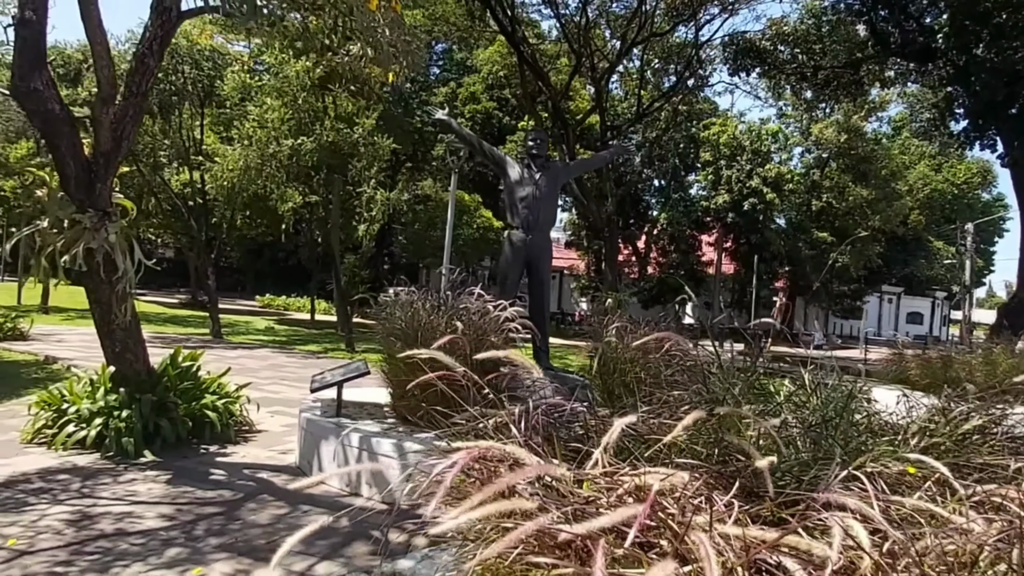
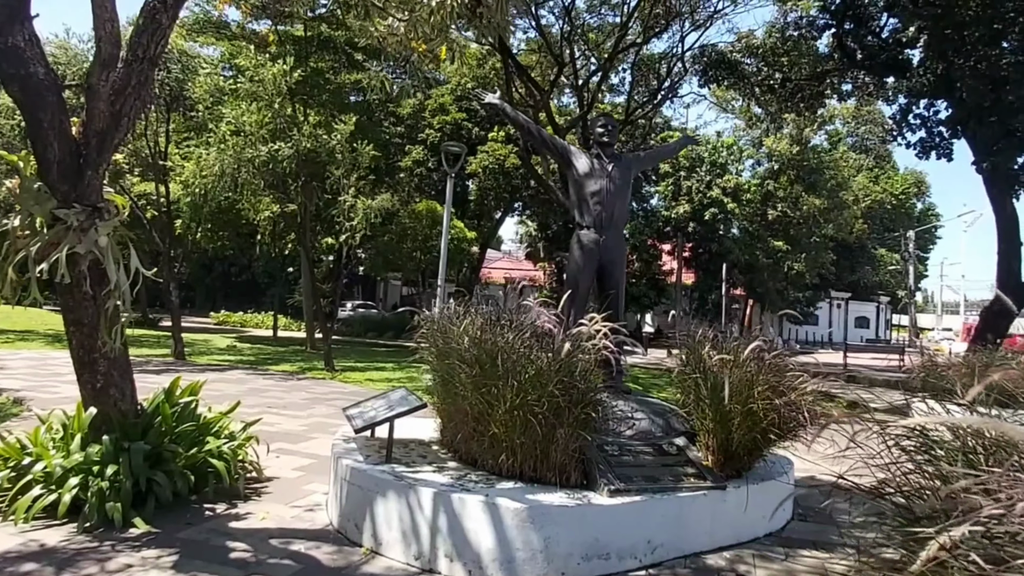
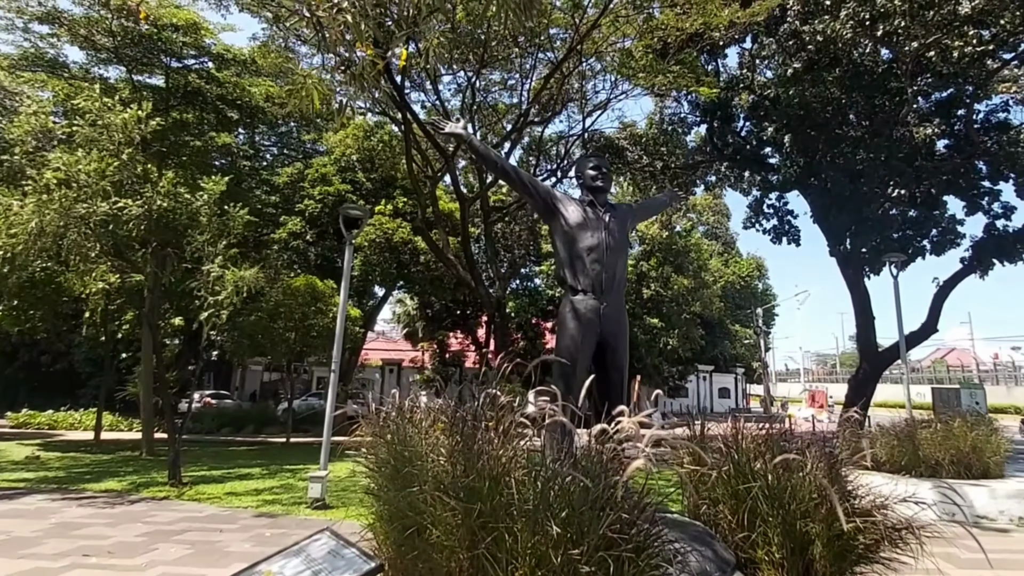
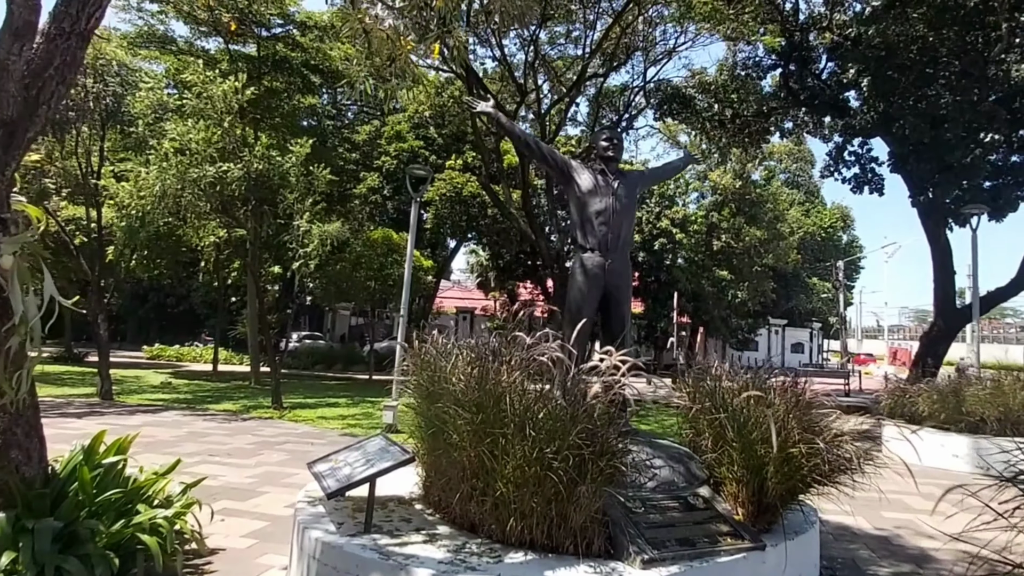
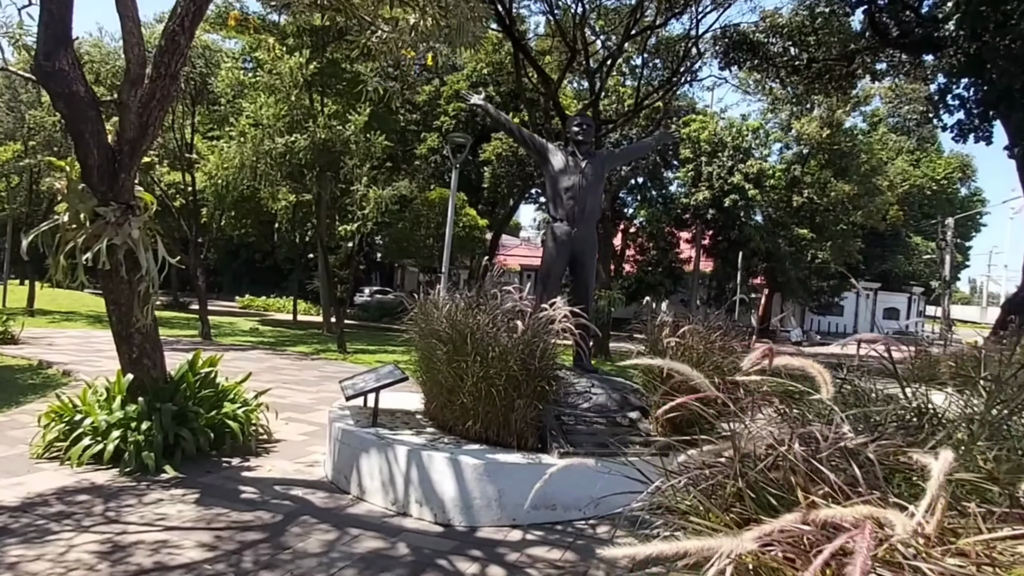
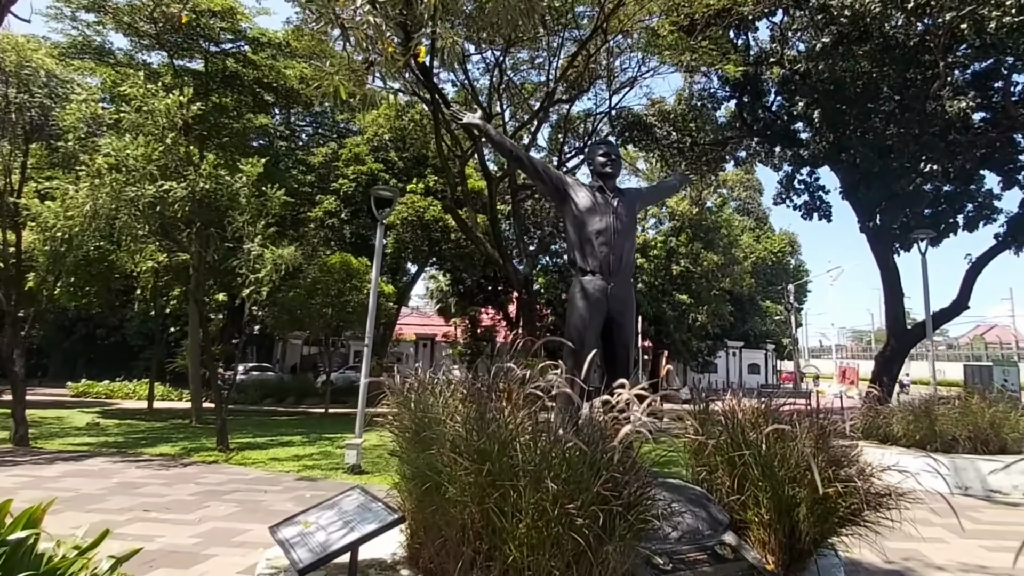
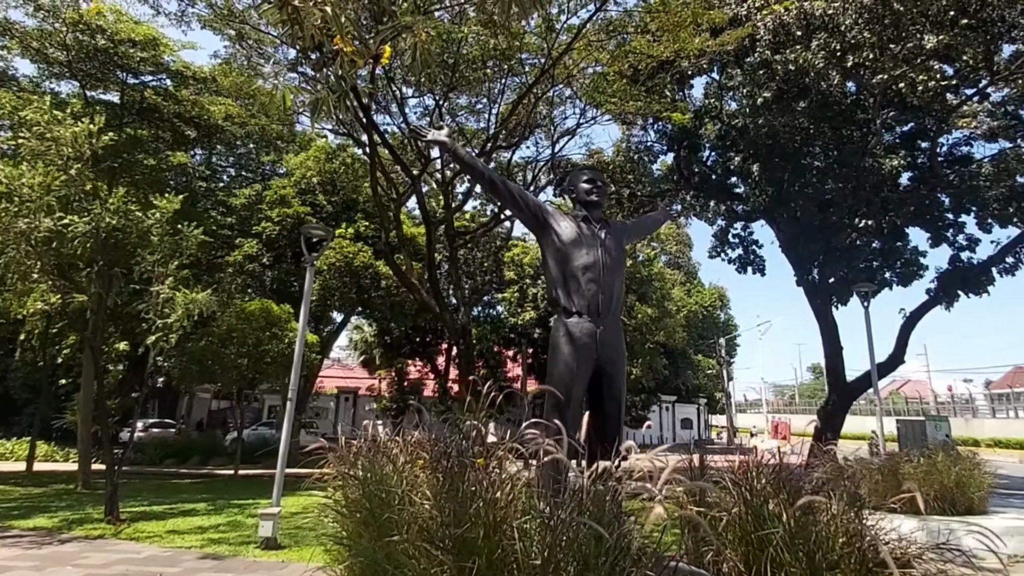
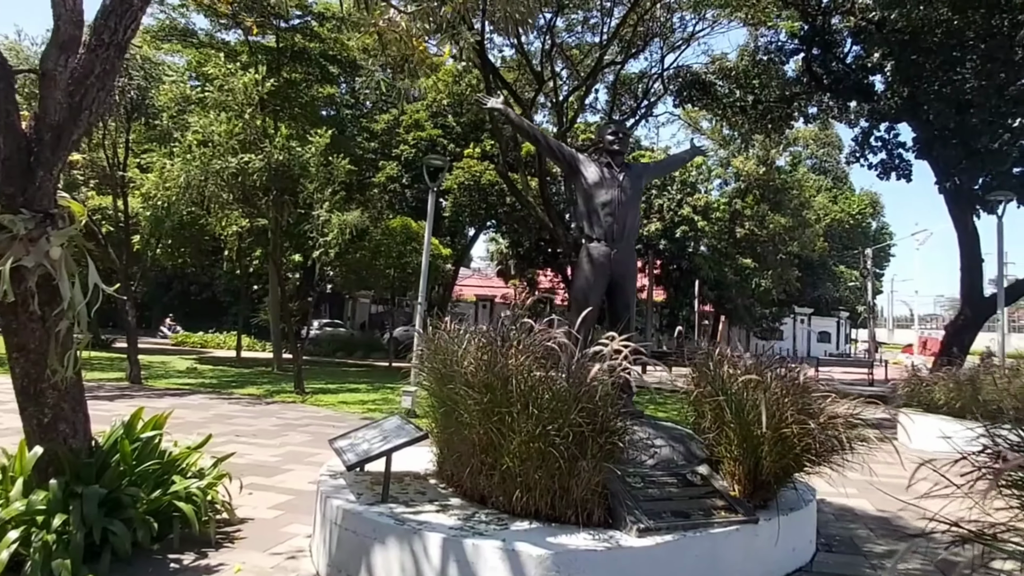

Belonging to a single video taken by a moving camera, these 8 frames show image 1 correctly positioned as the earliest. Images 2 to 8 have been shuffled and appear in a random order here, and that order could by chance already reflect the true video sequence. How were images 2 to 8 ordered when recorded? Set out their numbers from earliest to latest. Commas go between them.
5, 2, 8, 4, 6, 3, 7
